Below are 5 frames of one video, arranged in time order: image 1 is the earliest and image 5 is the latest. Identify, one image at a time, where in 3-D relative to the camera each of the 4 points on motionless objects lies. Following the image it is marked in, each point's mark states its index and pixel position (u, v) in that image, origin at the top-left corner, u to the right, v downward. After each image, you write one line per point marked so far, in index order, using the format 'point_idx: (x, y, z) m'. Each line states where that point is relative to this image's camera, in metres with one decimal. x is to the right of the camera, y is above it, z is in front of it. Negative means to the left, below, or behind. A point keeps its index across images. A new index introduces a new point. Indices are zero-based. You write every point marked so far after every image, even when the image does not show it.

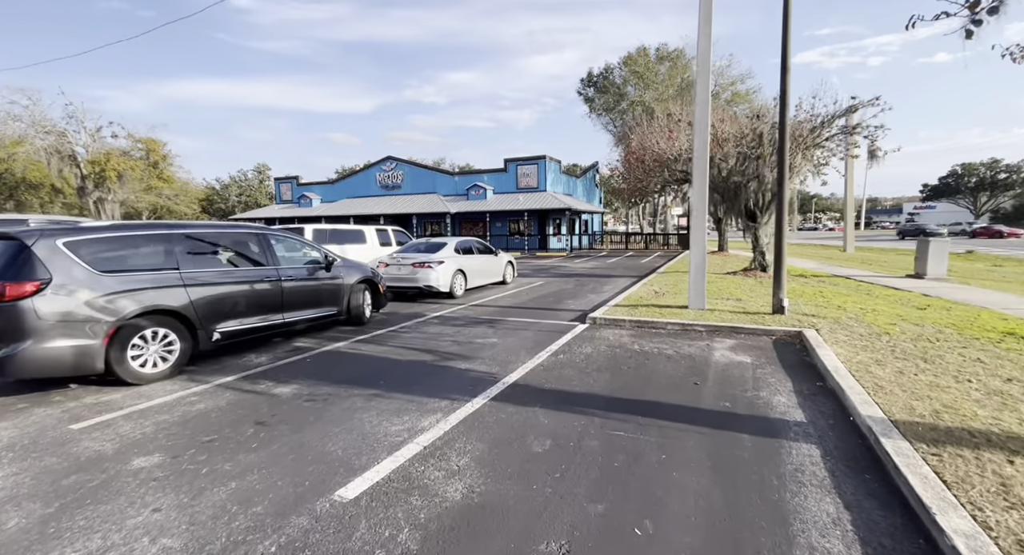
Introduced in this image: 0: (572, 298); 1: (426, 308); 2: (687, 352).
0: (+1.4, -0.5, +10.9) m
1: (-1.8, -0.7, +9.9) m
2: (+2.2, -0.9, +5.9) m
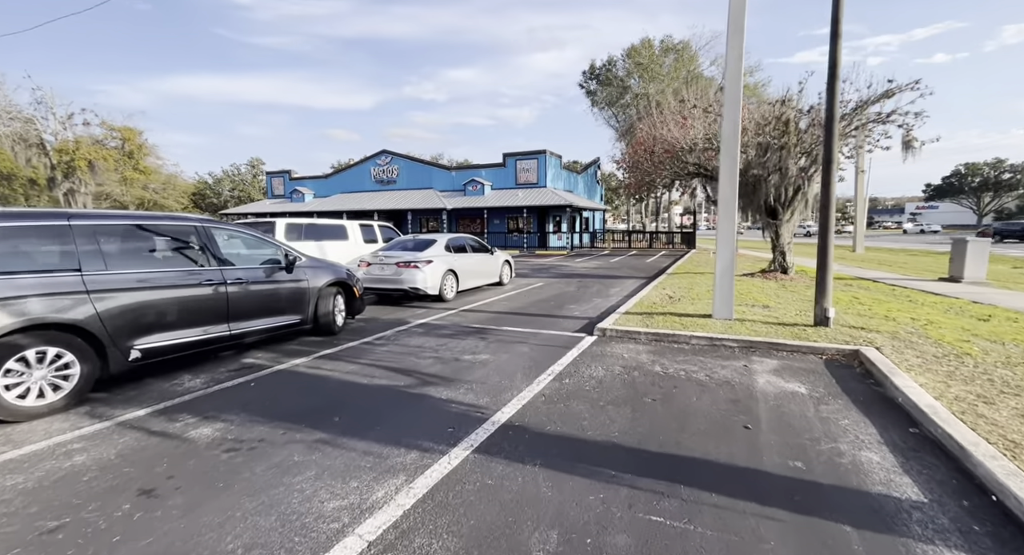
0: (+1.3, -0.5, +9.7) m
1: (-1.9, -0.7, +8.8) m
2: (+2.1, -1.0, +4.7) m
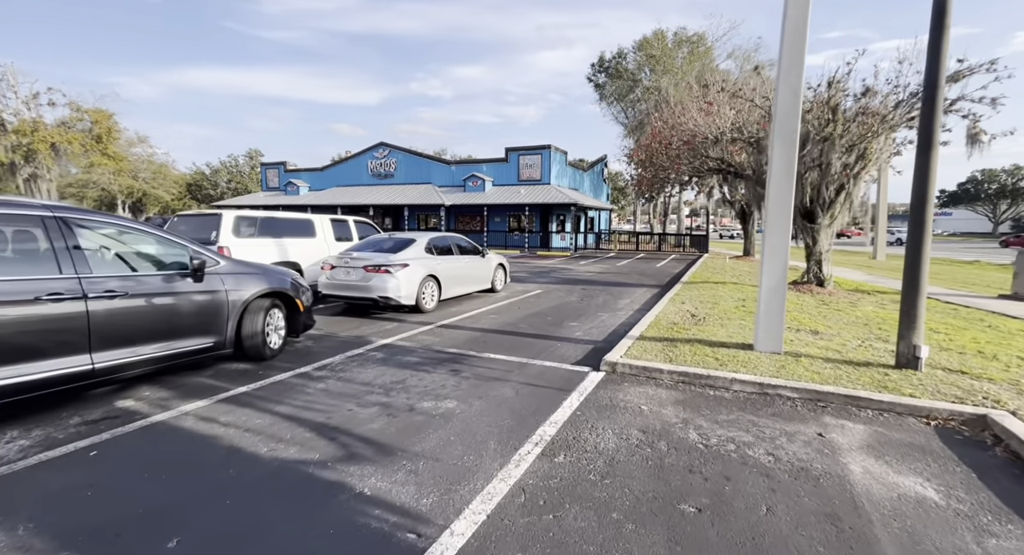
0: (+1.1, -0.7, +8.2) m
1: (-2.1, -0.8, +7.2) m
2: (+1.9, -1.2, +3.2) m
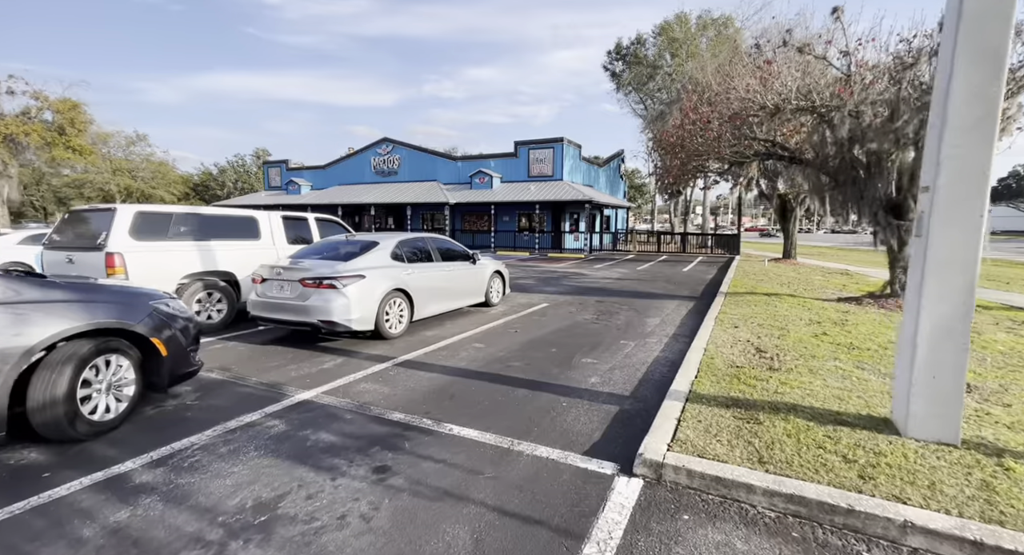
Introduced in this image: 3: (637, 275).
0: (+1.0, -0.9, +5.9) m
1: (-2.2, -1.0, +5.1) m
2: (+1.6, -1.4, +0.9) m
3: (+4.0, +0.1, +15.3) m
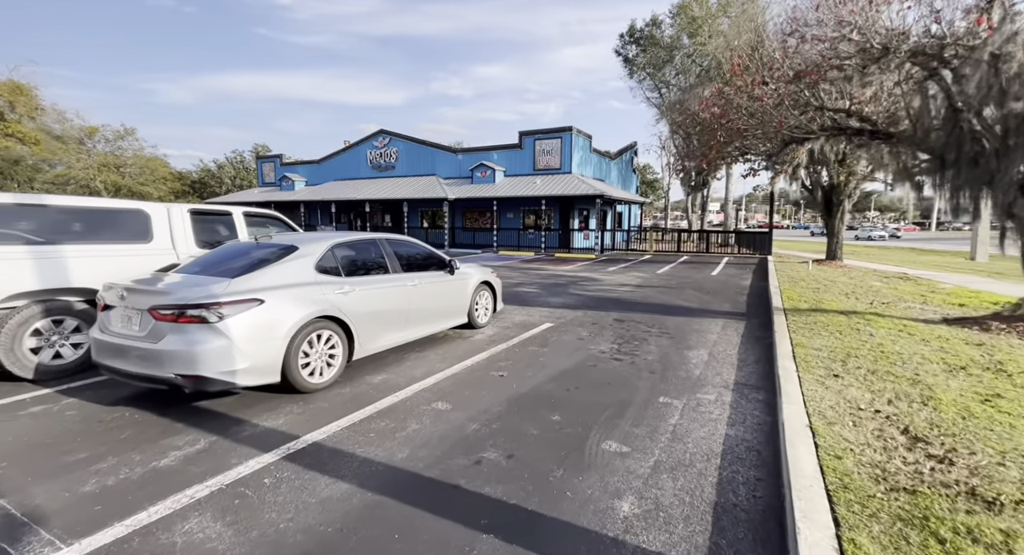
0: (+0.8, -1.1, +3.7) m
1: (-2.4, -1.2, +2.9) m
2: (+1.4, -1.6, -1.3) m
3: (+4.0, -0.1, +13.0) m
